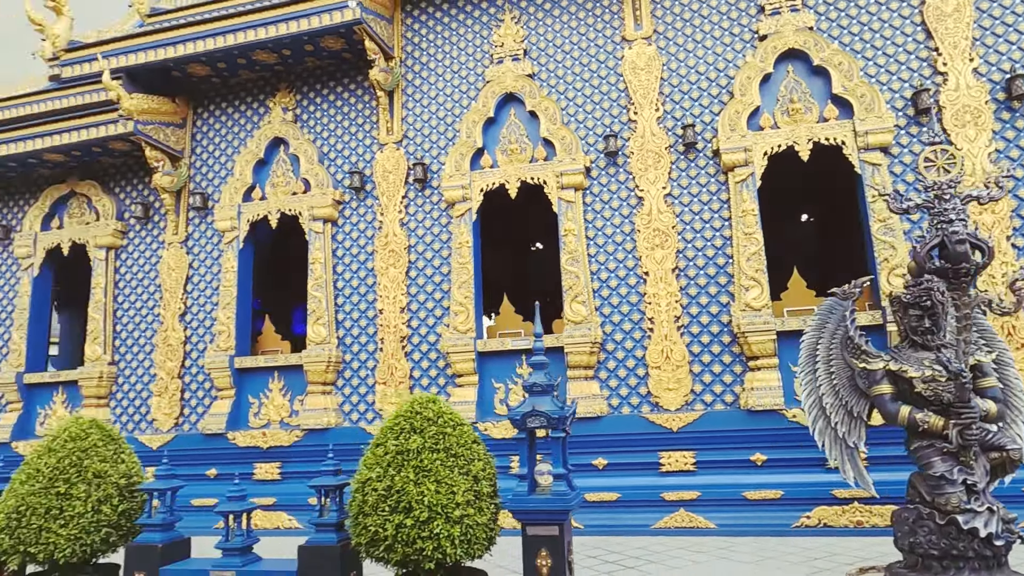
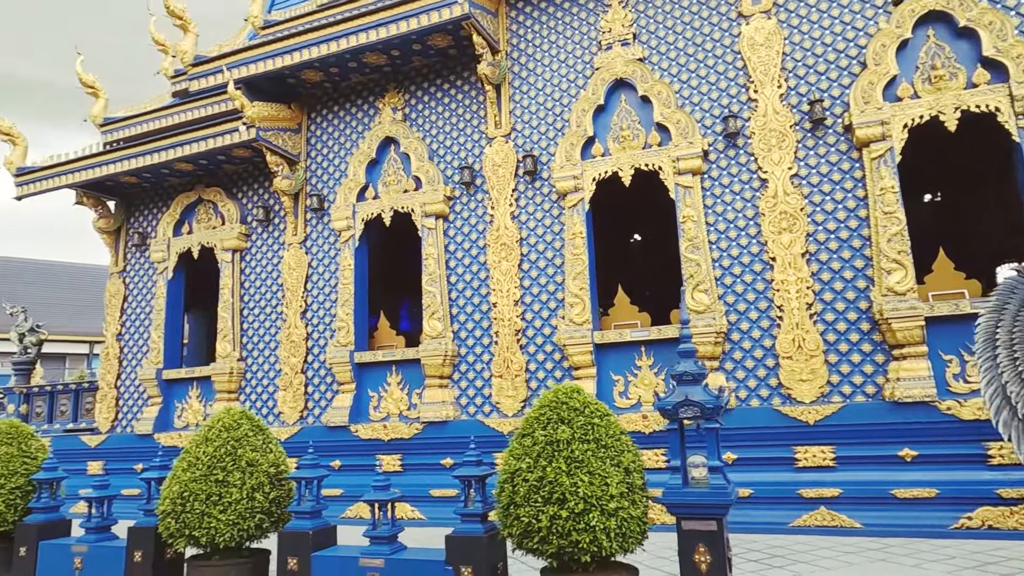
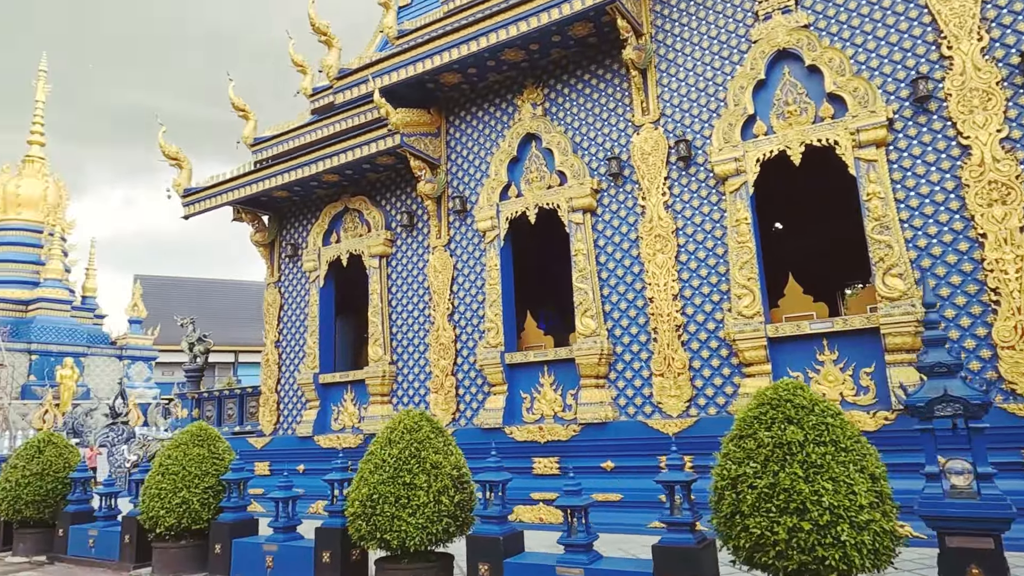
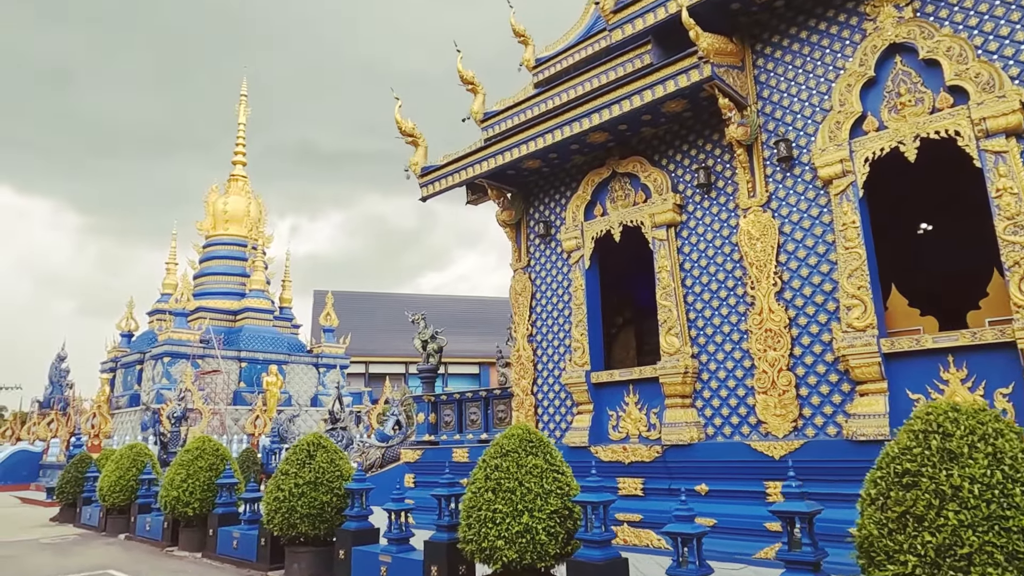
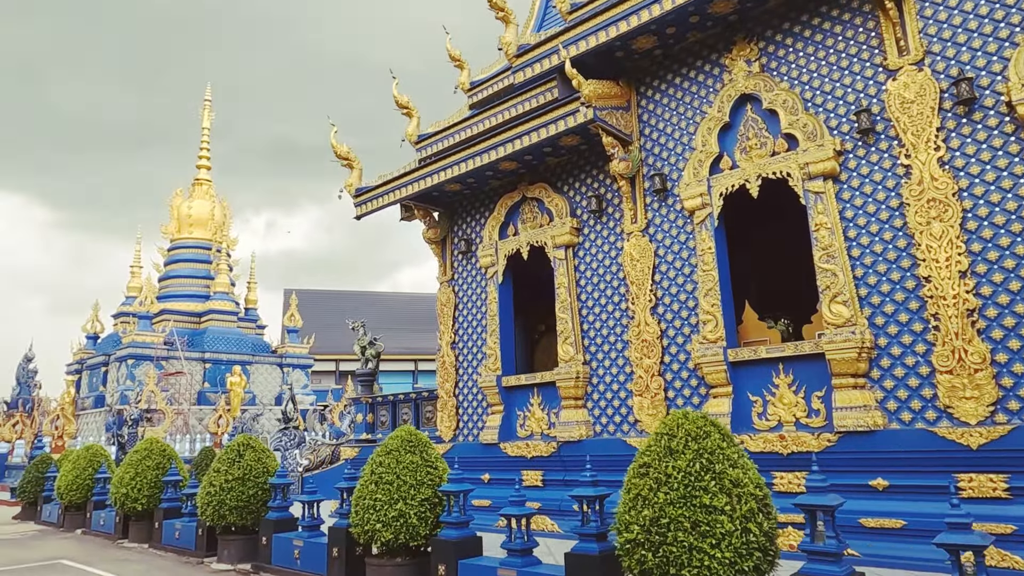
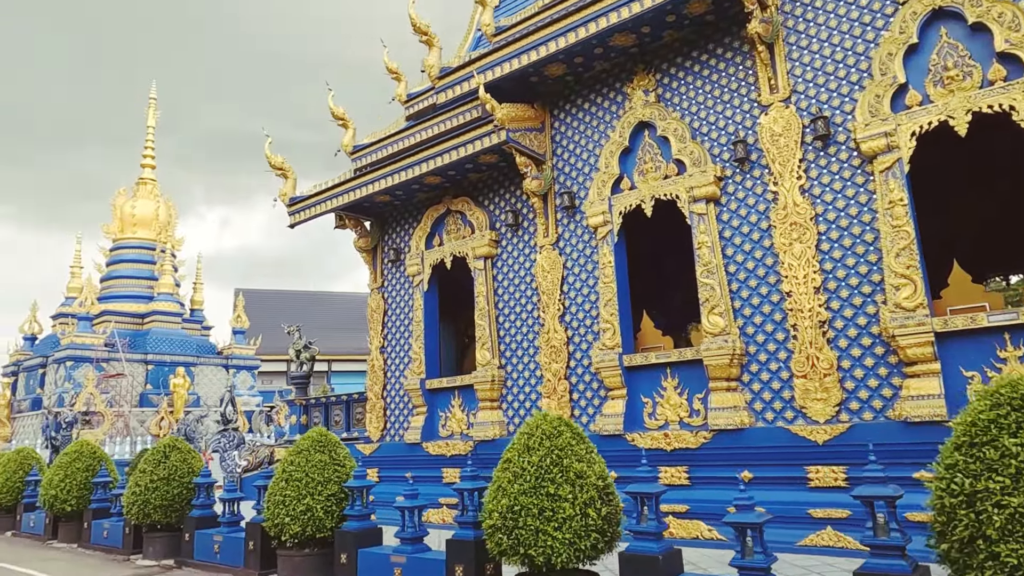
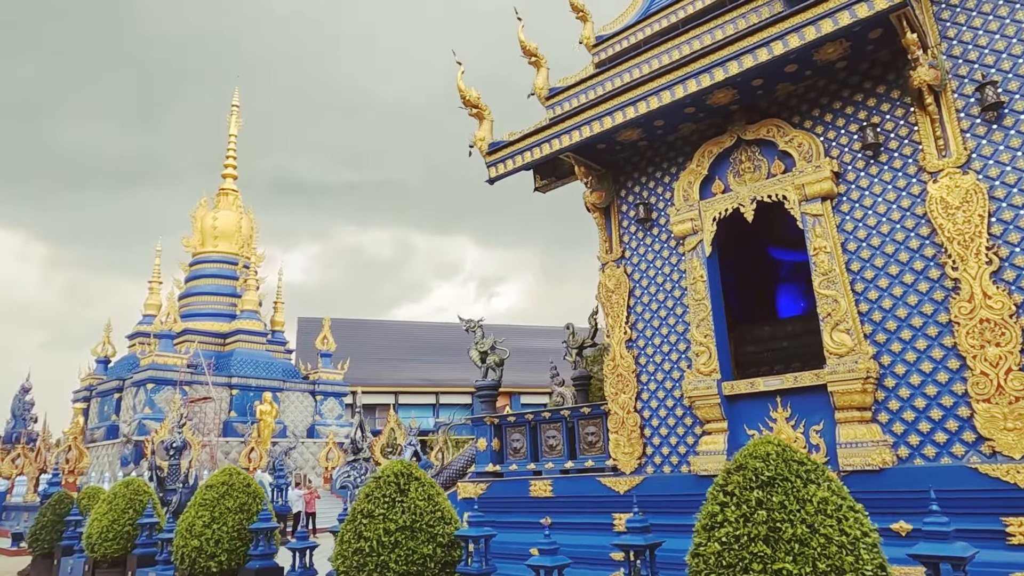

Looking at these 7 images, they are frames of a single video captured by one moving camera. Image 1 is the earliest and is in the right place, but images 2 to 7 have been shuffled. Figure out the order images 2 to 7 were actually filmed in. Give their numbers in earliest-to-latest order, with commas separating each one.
2, 3, 6, 5, 4, 7
